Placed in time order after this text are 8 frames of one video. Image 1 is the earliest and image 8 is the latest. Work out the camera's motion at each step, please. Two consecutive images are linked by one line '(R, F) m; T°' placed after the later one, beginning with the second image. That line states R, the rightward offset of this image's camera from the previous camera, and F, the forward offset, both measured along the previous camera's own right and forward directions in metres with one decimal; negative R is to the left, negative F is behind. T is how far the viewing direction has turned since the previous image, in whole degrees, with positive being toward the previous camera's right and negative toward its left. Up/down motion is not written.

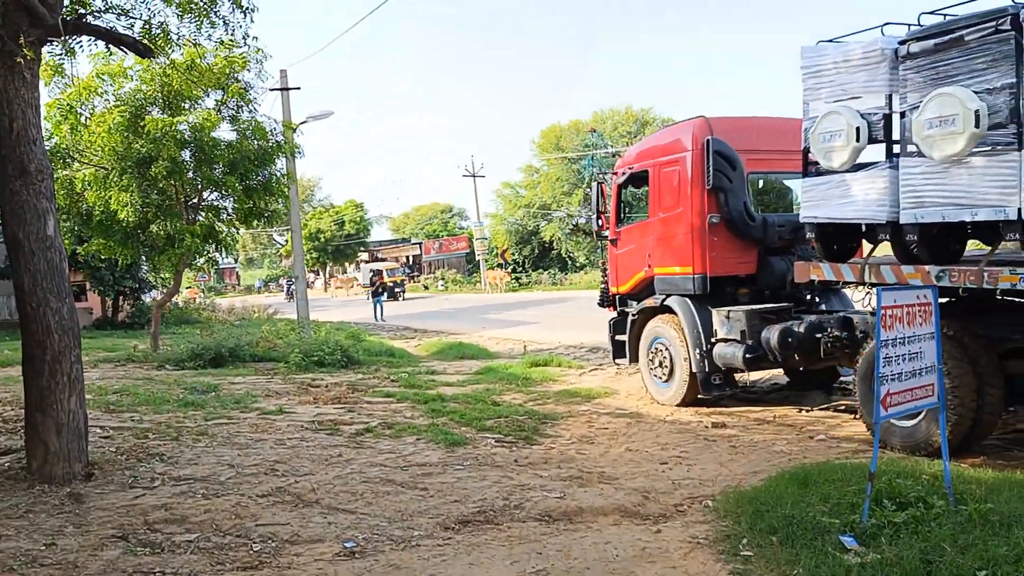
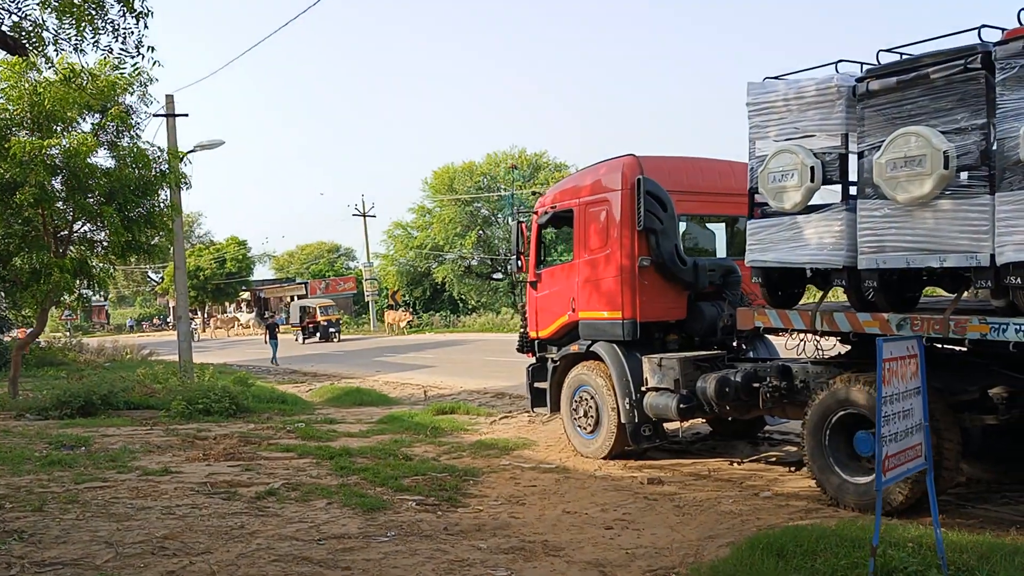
(-0.3, +0.7) m; +7°
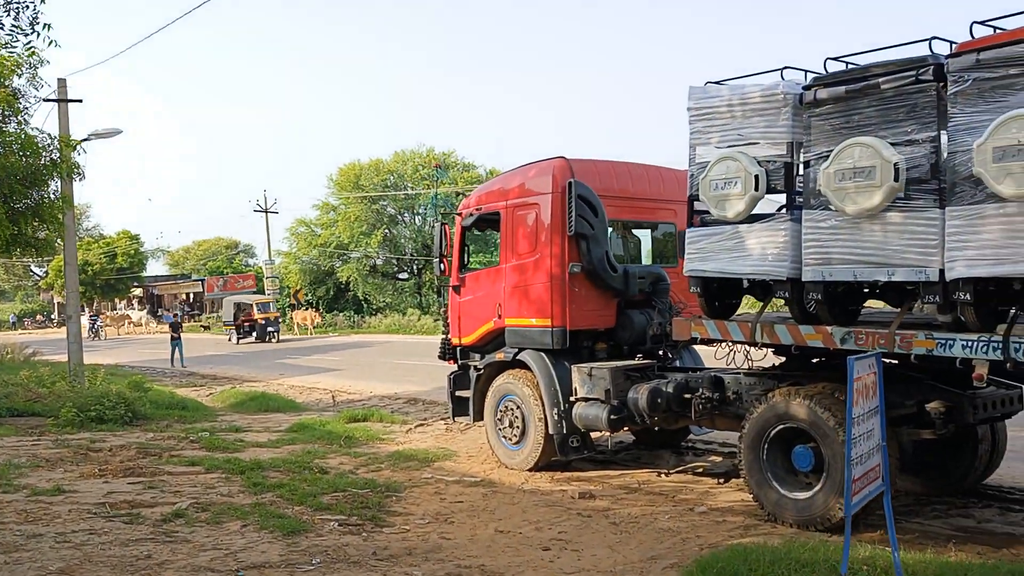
(-0.2, +0.3) m; +6°
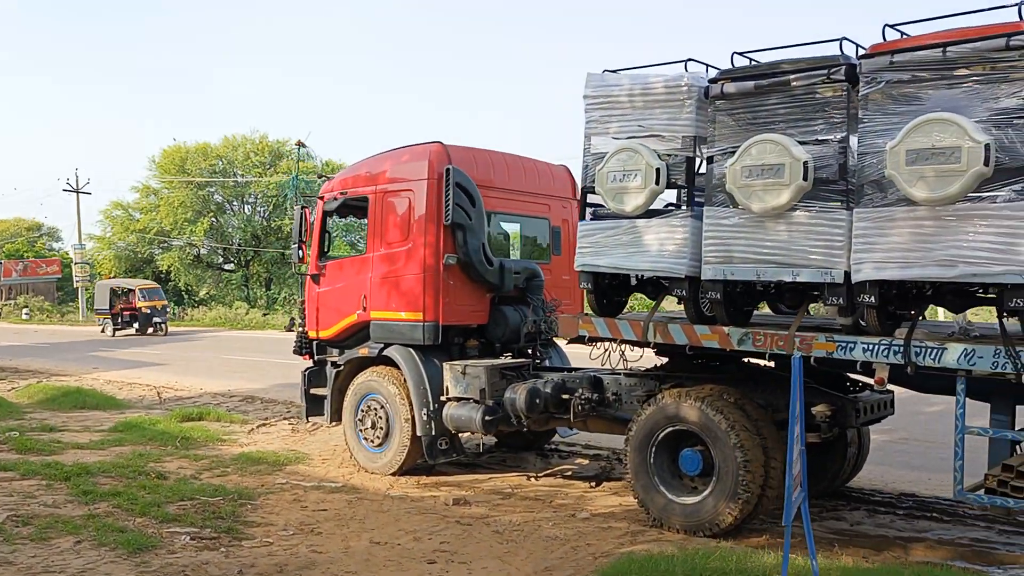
(-0.3, +0.5) m; +11°
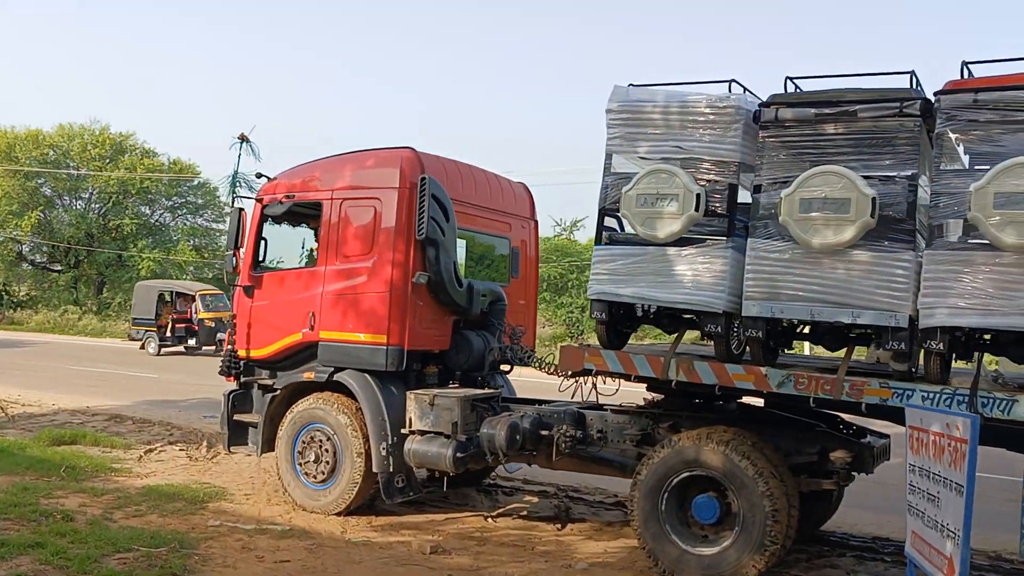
(-1.0, +0.7) m; +10°
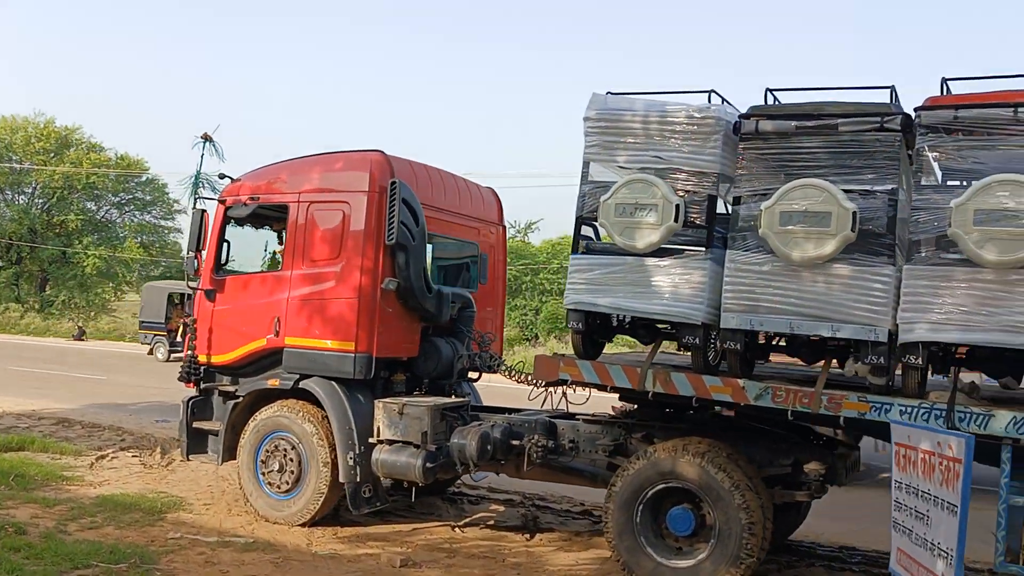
(-0.1, +0.1) m; +3°
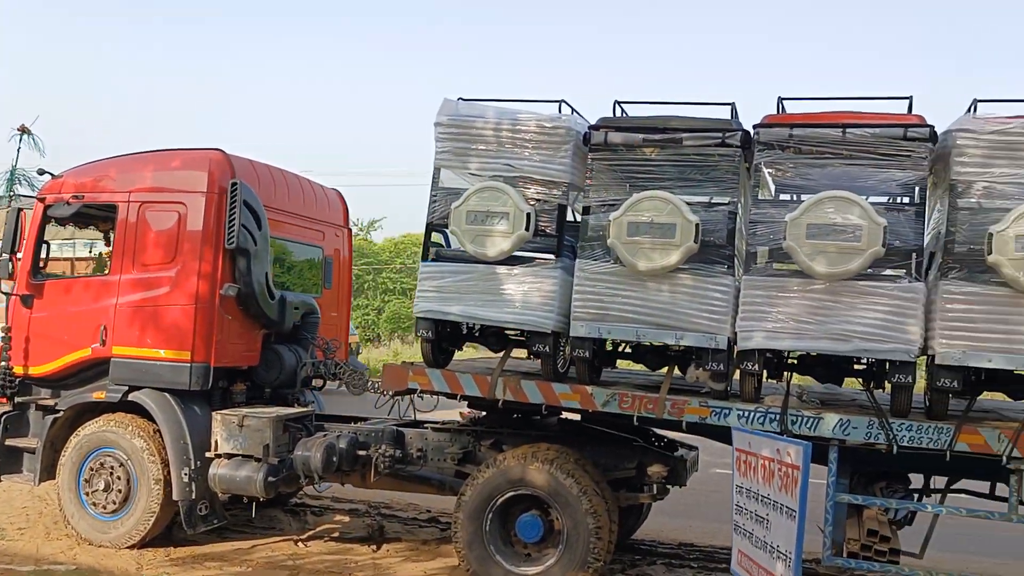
(0.0, +0.1) m; +10°
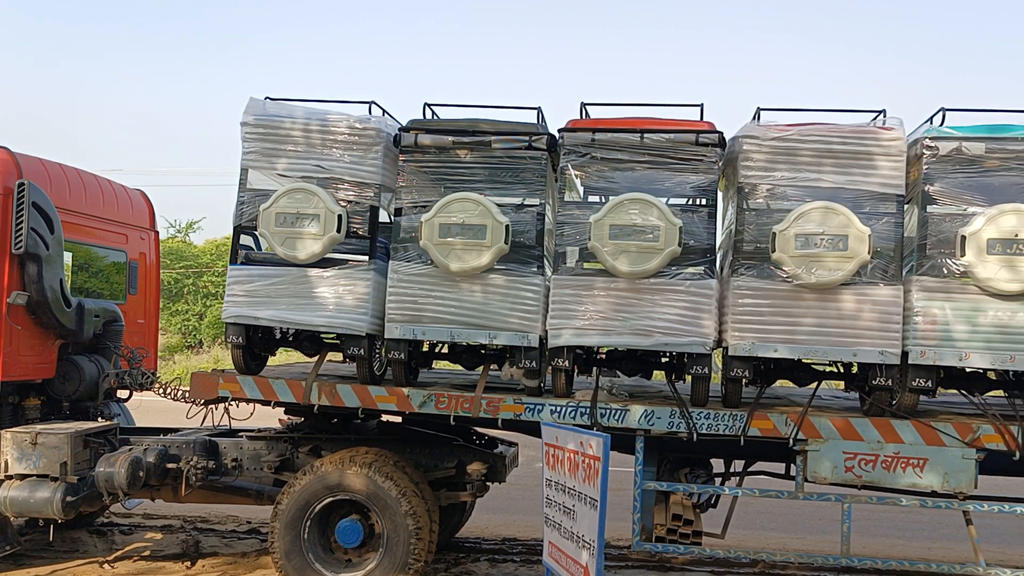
(+0.1, 0.0) m; +10°
